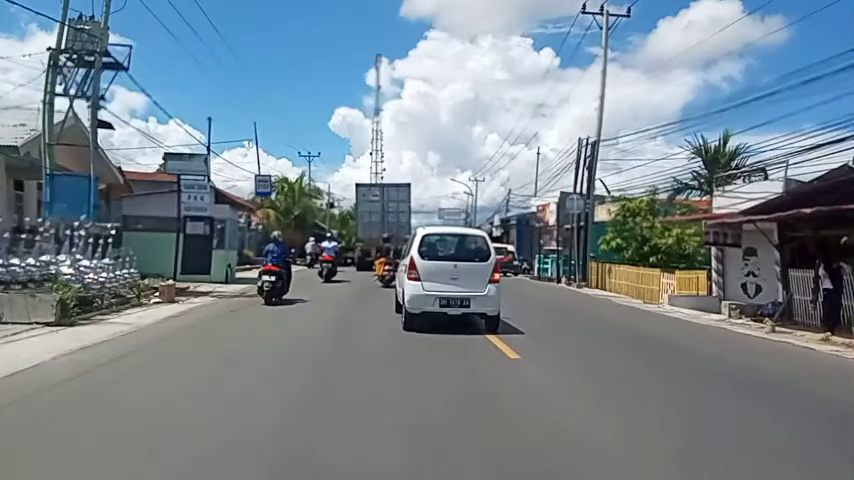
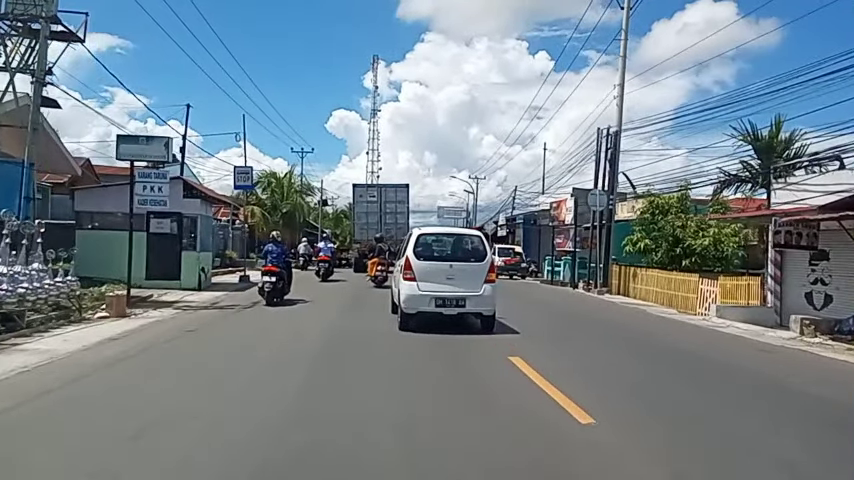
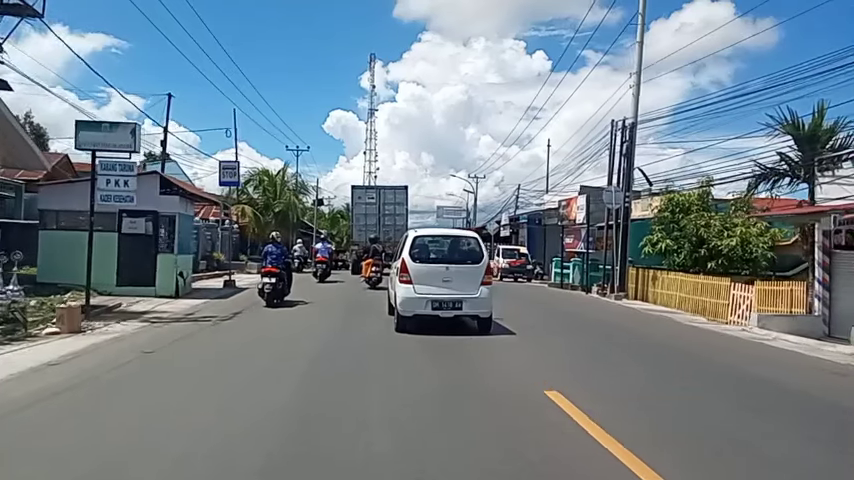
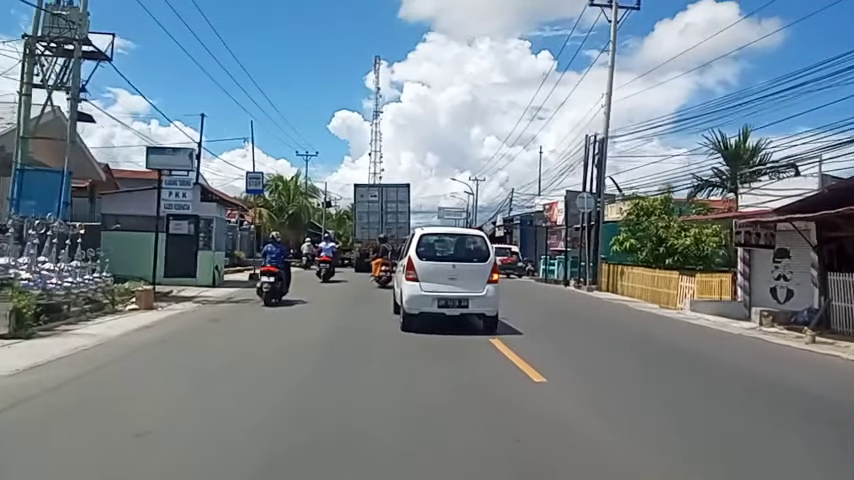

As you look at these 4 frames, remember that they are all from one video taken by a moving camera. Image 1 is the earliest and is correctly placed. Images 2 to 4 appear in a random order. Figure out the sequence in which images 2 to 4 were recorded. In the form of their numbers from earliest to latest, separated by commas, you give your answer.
4, 2, 3
